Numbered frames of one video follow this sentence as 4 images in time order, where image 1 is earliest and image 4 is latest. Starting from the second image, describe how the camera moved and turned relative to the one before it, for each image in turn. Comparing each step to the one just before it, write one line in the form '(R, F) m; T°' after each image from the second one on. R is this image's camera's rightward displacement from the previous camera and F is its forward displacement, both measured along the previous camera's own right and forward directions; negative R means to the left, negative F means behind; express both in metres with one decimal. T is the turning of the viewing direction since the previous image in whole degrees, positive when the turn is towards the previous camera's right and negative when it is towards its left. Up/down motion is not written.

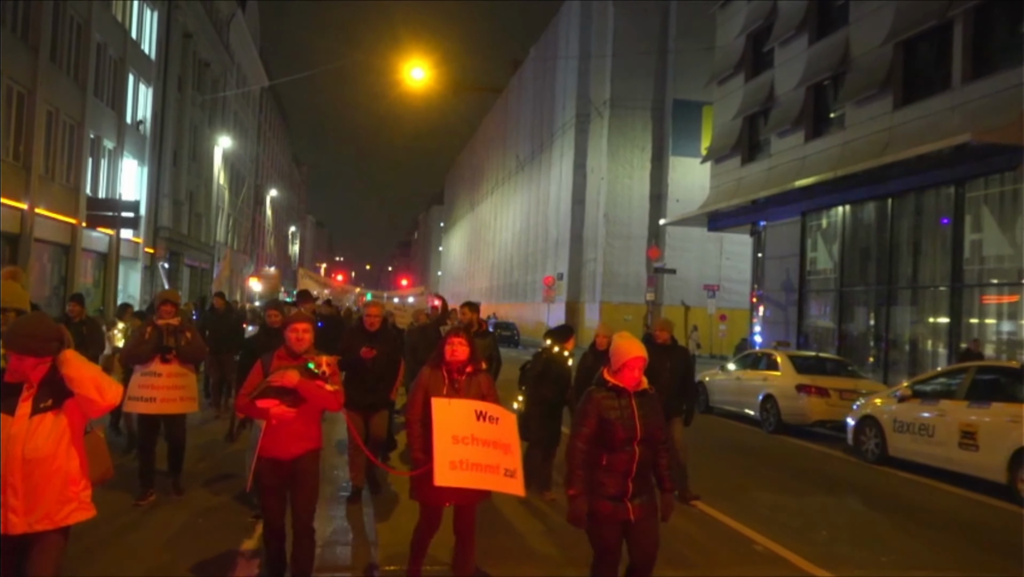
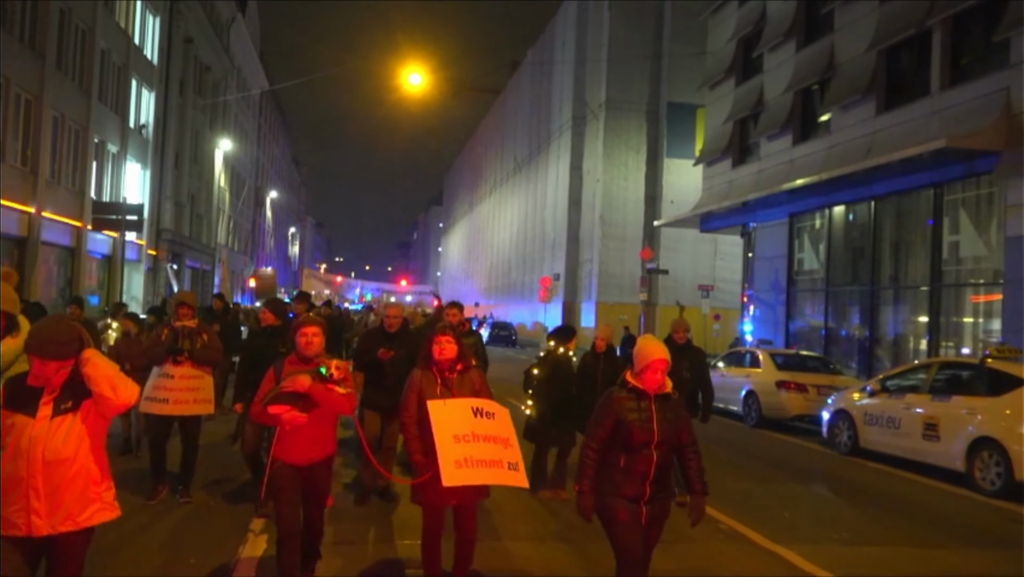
(+0.1, -0.7) m; 0°
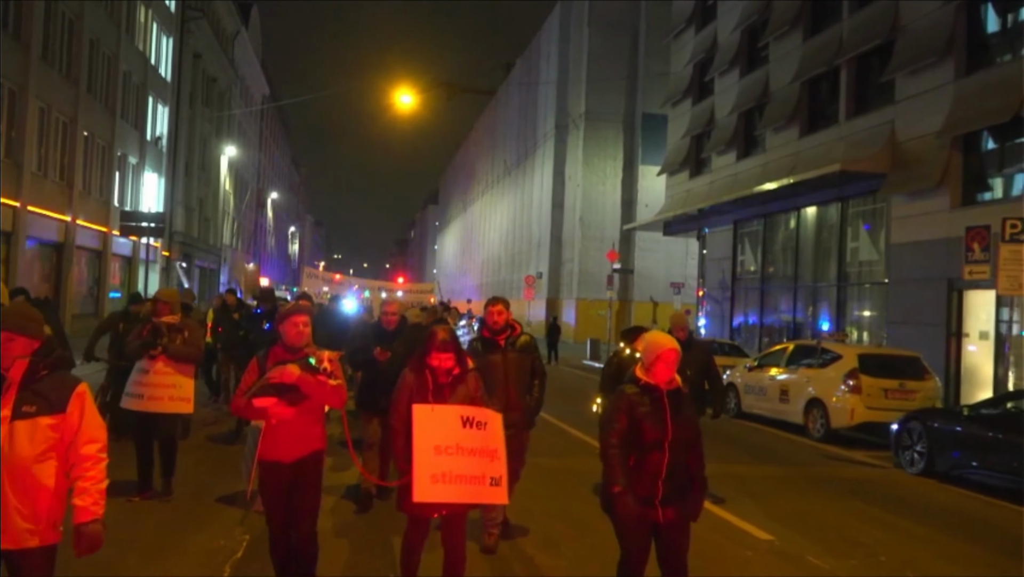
(+0.7, -3.6) m; 0°
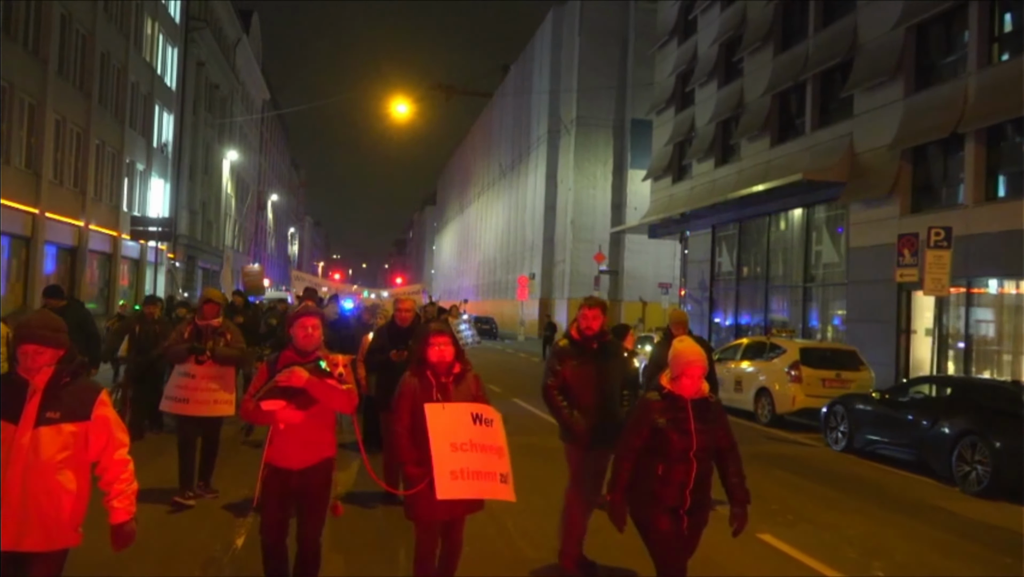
(+0.3, -1.7) m; 0°
